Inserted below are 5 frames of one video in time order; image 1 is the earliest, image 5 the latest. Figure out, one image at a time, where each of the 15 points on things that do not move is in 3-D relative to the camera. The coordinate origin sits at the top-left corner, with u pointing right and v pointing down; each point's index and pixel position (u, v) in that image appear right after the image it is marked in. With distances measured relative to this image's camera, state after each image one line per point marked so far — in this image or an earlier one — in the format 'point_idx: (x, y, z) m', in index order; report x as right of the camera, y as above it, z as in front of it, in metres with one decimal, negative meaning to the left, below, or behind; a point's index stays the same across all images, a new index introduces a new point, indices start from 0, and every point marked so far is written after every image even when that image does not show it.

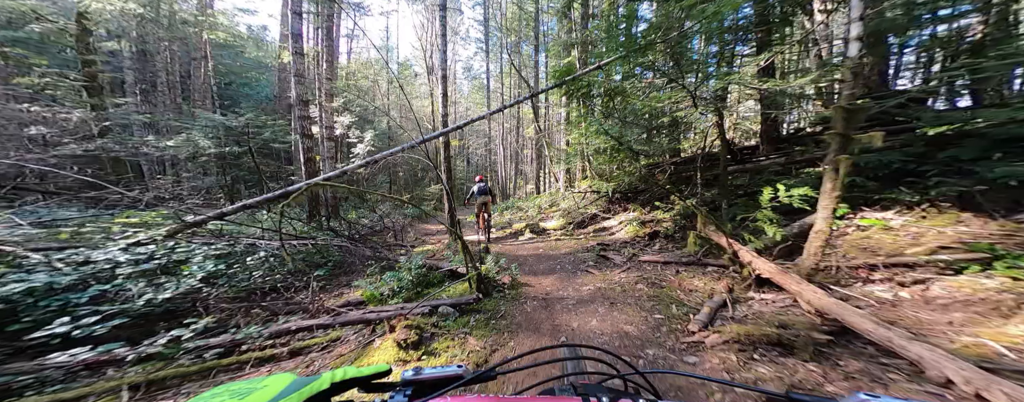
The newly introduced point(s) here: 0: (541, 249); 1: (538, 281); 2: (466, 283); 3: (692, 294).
0: (+0.8, -1.4, +7.0) m
1: (+0.5, -1.6, +4.8) m
2: (-0.8, -1.5, +4.3) m
3: (+2.5, -1.2, +3.3) m
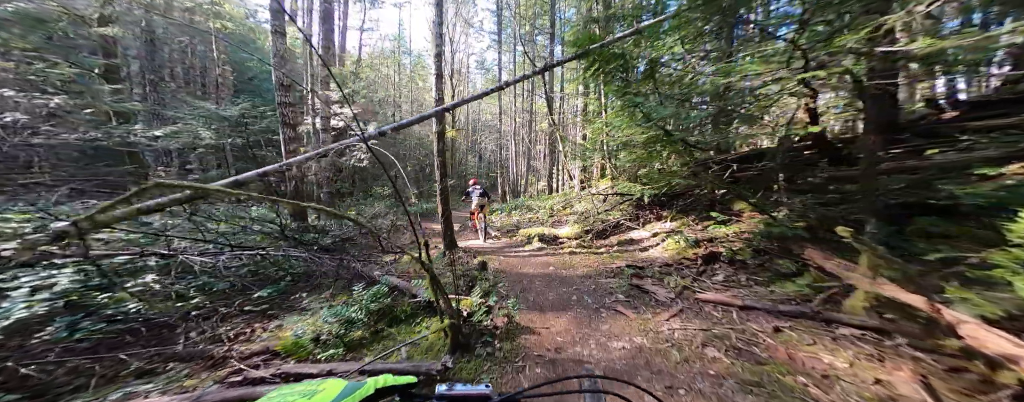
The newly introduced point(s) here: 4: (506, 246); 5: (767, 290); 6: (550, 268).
0: (+0.9, -1.5, +5.5) m
1: (+0.5, -1.7, +3.4) m
2: (-0.9, -1.5, +3.0) m
3: (+2.4, -1.4, +1.8) m
4: (-0.2, -1.4, +7.6) m
5: (+3.2, -1.1, +3.1) m
6: (+0.8, -1.5, +5.3) m
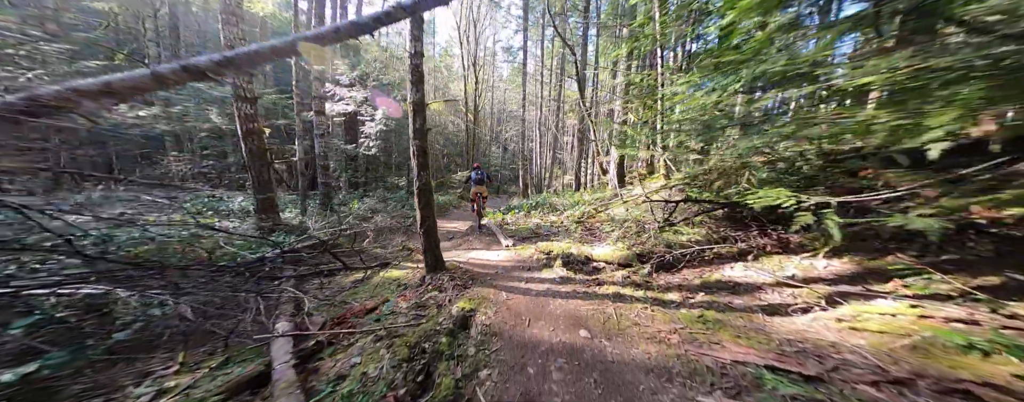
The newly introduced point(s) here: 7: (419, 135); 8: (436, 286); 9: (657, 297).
0: (+0.9, -1.6, +3.1) m
1: (+0.3, -1.8, +1.0) m
2: (-1.1, -1.6, +0.8) m
3: (+2.0, -1.6, -0.7) m
4: (+0.1, -1.4, +5.3) m
5: (+3.0, -1.3, +0.5) m
6: (+0.8, -1.6, +2.9) m
7: (-1.6, +1.1, +4.2) m
8: (-1.3, -1.5, +4.3) m
9: (+2.1, -1.3, +3.4) m
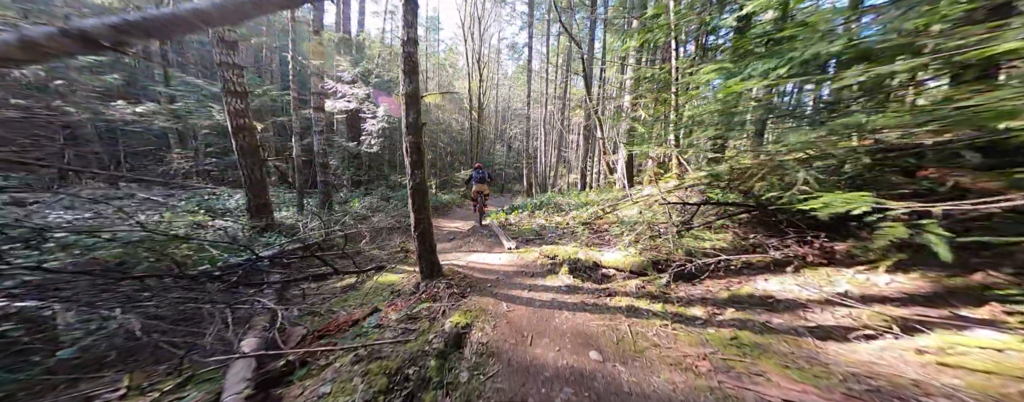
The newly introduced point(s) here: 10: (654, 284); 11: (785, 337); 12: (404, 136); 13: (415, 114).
0: (+0.9, -1.6, +2.7) m
1: (+0.2, -1.8, +0.6) m
2: (-1.1, -1.6, +0.4) m
3: (+1.9, -1.6, -1.2) m
4: (+0.1, -1.4, +4.9) m
5: (+3.0, -1.4, 0.0) m
6: (+0.8, -1.6, +2.5) m
7: (-1.5, +1.1, +3.8) m
8: (-1.3, -1.5, +3.9) m
9: (+2.1, -1.4, +3.0) m
10: (+2.1, -1.2, +3.6) m
11: (+2.6, -1.3, +2.3) m
12: (-1.7, +1.0, +3.9) m
13: (-1.5, +1.4, +3.8) m
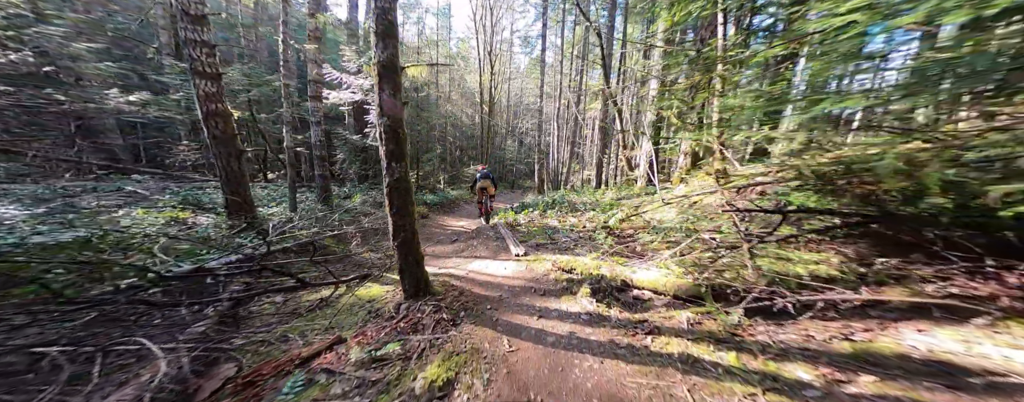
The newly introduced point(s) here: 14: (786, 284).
0: (+0.9, -1.6, +1.8) m
1: (+0.1, -1.9, -0.3) m
2: (-1.3, -1.7, -0.5) m
3: (+1.7, -1.7, -2.2) m
4: (+0.2, -1.4, +3.9) m
5: (+2.8, -1.5, -1.0) m
6: (+0.8, -1.7, +1.6) m
7: (-1.5, +1.1, +2.9) m
8: (-1.2, -1.5, +3.0) m
9: (+2.1, -1.4, +2.0) m
10: (+2.1, -1.3, +2.6) m
11: (+2.6, -1.4, +1.3) m
12: (-1.6, +1.1, +3.0) m
13: (-1.4, +1.4, +2.9) m
14: (+3.0, -0.9, +2.8) m
